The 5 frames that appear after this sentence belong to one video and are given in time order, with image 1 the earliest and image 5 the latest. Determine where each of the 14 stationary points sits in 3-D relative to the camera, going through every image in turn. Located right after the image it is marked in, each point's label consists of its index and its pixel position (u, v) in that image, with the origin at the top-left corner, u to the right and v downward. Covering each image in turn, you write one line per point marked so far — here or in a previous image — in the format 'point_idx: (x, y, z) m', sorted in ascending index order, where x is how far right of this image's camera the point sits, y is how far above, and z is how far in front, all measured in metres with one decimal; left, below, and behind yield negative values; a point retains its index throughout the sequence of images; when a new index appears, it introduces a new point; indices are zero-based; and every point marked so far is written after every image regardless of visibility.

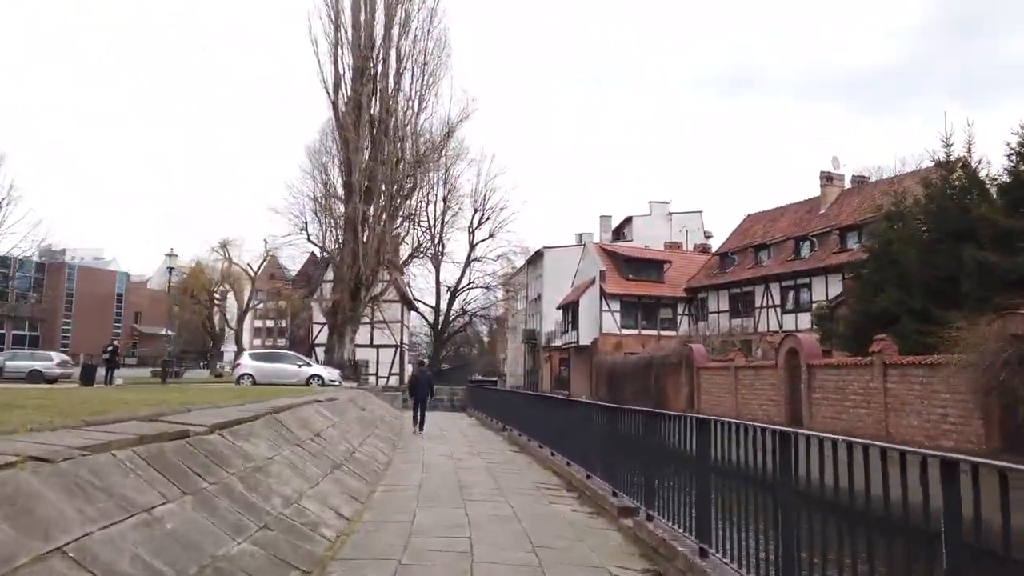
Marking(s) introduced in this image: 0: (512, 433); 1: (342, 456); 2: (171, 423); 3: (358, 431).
0: (0.0, -3.6, +16.8) m
1: (-2.2, -2.2, +9.0) m
2: (-3.0, -1.2, +6.1) m
3: (-2.6, -2.4, +11.7) m
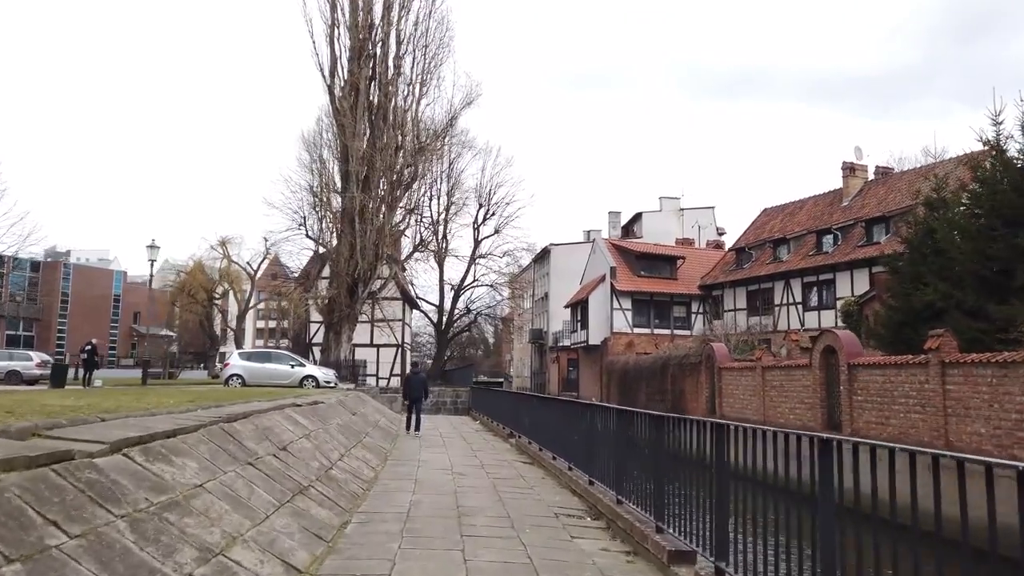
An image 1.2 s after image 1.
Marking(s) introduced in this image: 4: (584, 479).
0: (+0.1, -3.3, +15.0) m
1: (-2.1, -2.0, +7.3) m
2: (-2.9, -1.0, +4.4) m
3: (-2.5, -2.2, +10.0) m
4: (+1.0, -2.6, +9.2) m
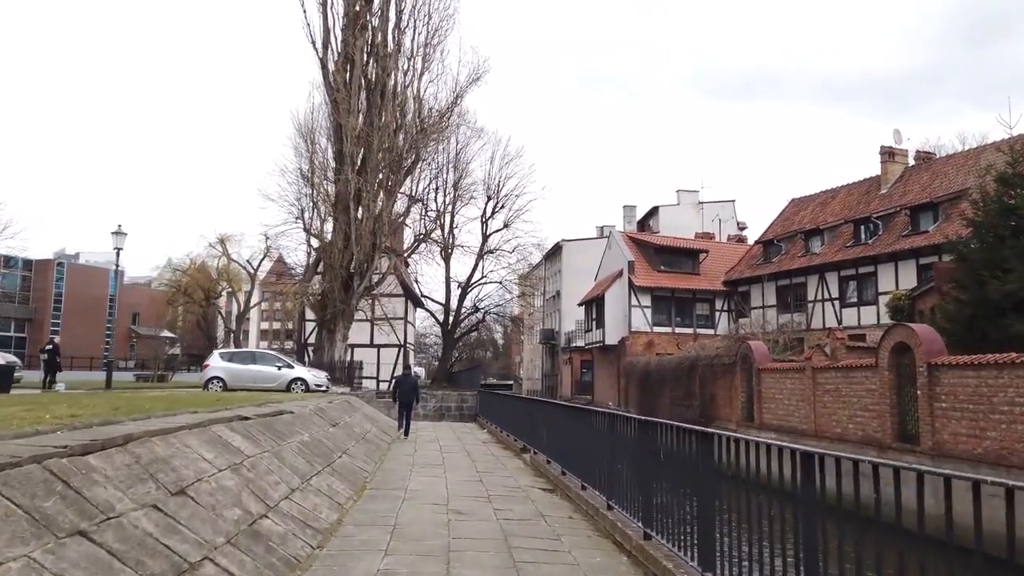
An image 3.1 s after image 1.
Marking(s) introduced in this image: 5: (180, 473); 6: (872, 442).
0: (+0.4, -3.1, +12.4) m
1: (-2.0, -1.7, +4.7) m
2: (-2.8, -0.7, +1.8) m
3: (-2.3, -1.9, +7.3) m
4: (+1.2, -2.3, +6.5) m
5: (-2.4, -1.4, +5.1) m
6: (+8.2, -3.5, +15.6) m
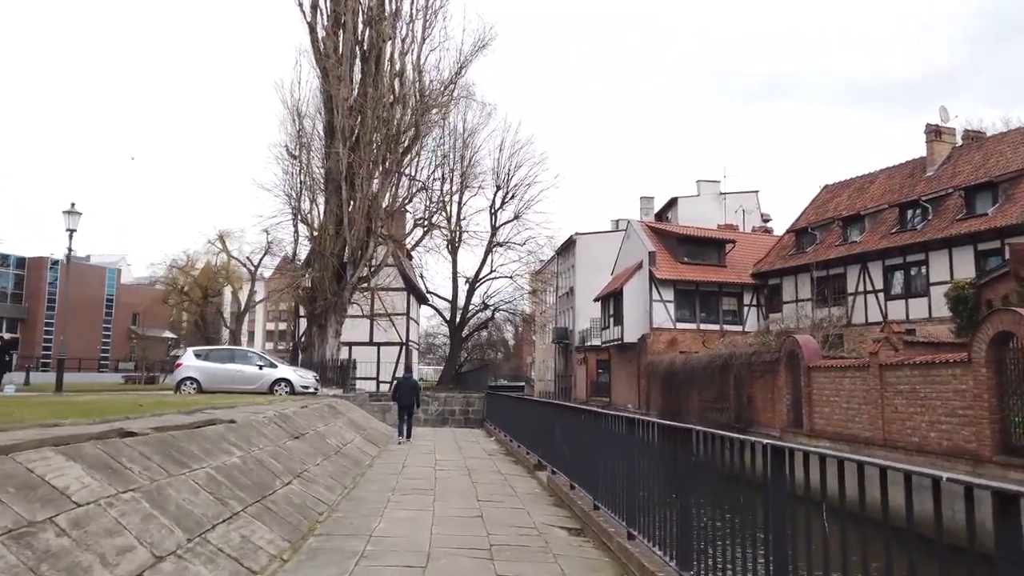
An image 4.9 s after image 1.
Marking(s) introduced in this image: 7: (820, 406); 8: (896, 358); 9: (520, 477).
0: (+0.6, -2.7, +9.7) m
1: (-1.9, -1.3, +2.0) m
2: (-2.8, -0.3, -0.9) m
3: (-2.2, -1.5, +4.7) m
4: (+1.2, -1.9, +3.8) m
5: (-2.4, -1.0, +2.4) m
6: (+8.4, -3.1, +12.8) m
7: (+7.9, -3.0, +17.5) m
8: (+8.4, -1.5, +14.9) m
9: (+0.1, -2.9, +10.3) m
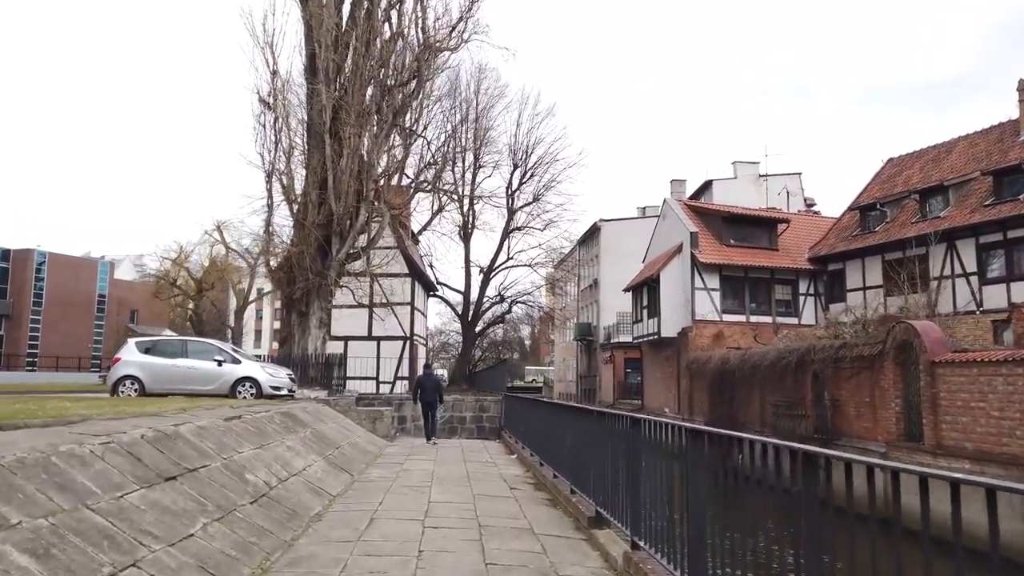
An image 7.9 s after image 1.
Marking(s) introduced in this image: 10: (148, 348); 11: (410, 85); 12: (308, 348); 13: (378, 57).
0: (+0.9, -2.1, +5.4) m
1: (-1.8, -0.7, -2.2) m
2: (-2.7, +0.4, -5.1) m
3: (-2.0, -0.9, +0.4) m
4: (+1.5, -1.3, -0.5) m
5: (-2.2, -0.4, -1.8) m
6: (+8.8, -2.5, +8.3) m
7: (+8.4, -2.4, +13.1) m
8: (+8.8, -0.9, +10.5) m
9: (+0.5, -2.3, +6.0) m
10: (-8.5, -1.4, +16.0) m
11: (-2.9, +5.8, +19.4) m
12: (-5.7, -1.7, +19.3) m
13: (-3.6, +6.3, +18.7) m
